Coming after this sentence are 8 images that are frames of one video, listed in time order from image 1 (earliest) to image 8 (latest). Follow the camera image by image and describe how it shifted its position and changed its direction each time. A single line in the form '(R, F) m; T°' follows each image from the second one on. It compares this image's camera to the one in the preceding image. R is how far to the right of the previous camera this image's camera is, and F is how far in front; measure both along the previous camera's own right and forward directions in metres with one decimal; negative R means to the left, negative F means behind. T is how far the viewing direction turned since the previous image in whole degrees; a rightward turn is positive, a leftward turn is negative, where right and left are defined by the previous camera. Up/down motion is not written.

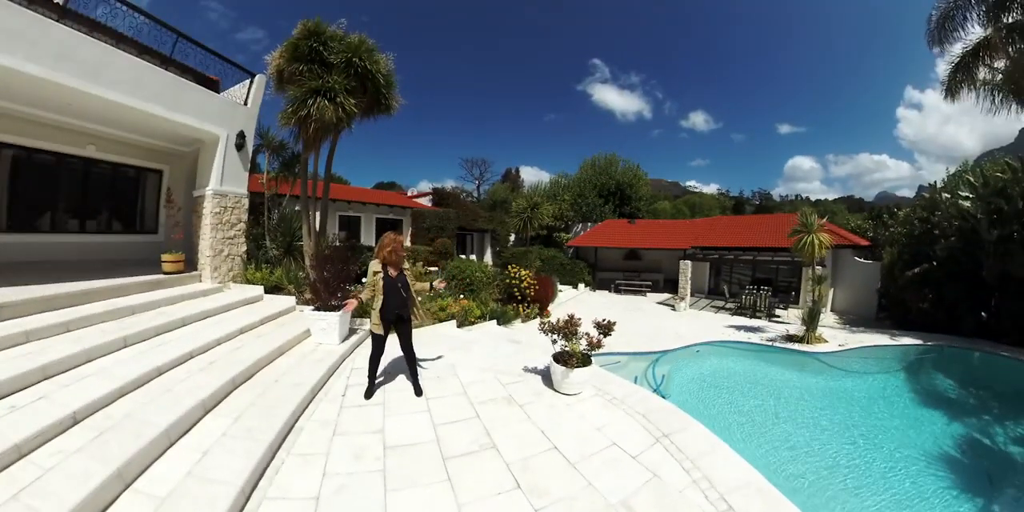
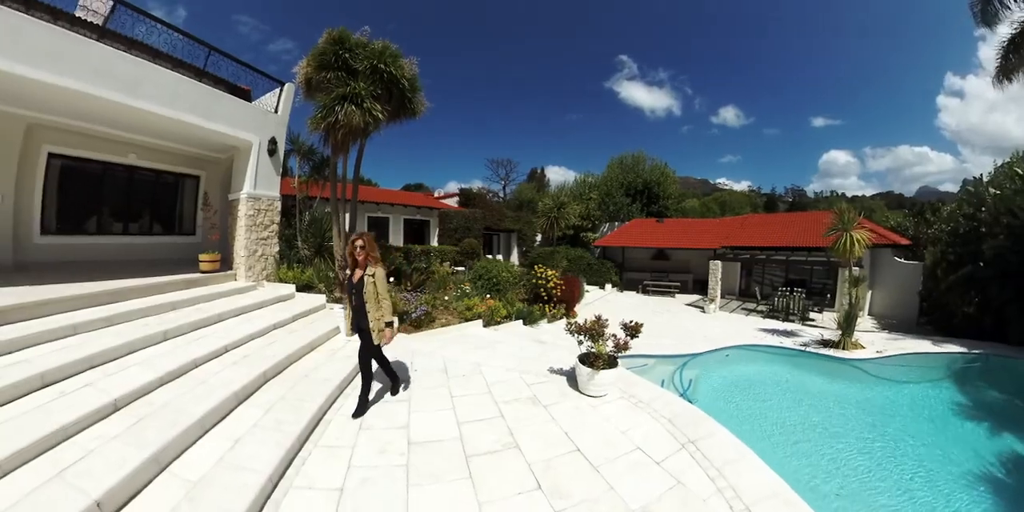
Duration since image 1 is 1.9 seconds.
(+0.3, 0.0) m; -6°
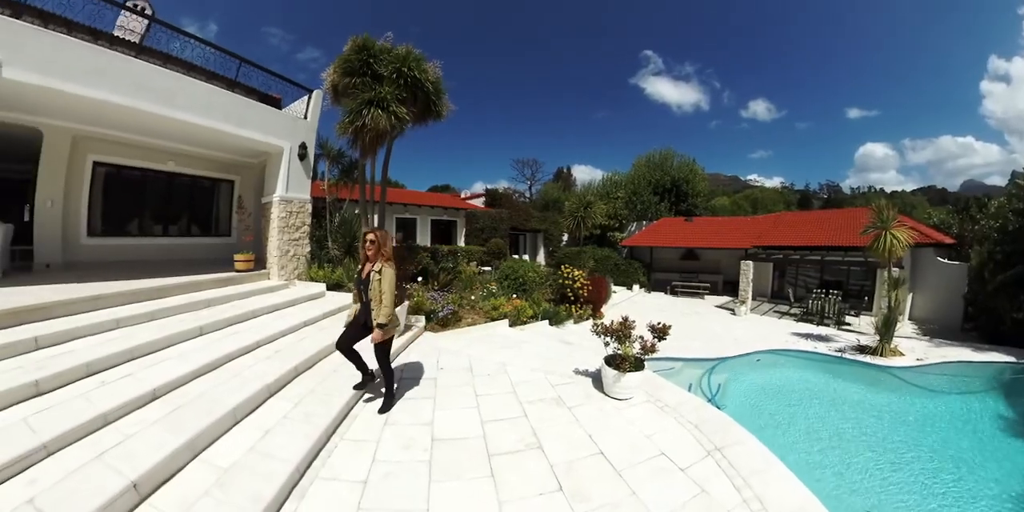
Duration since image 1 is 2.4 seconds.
(+0.3, 0.0) m; -6°
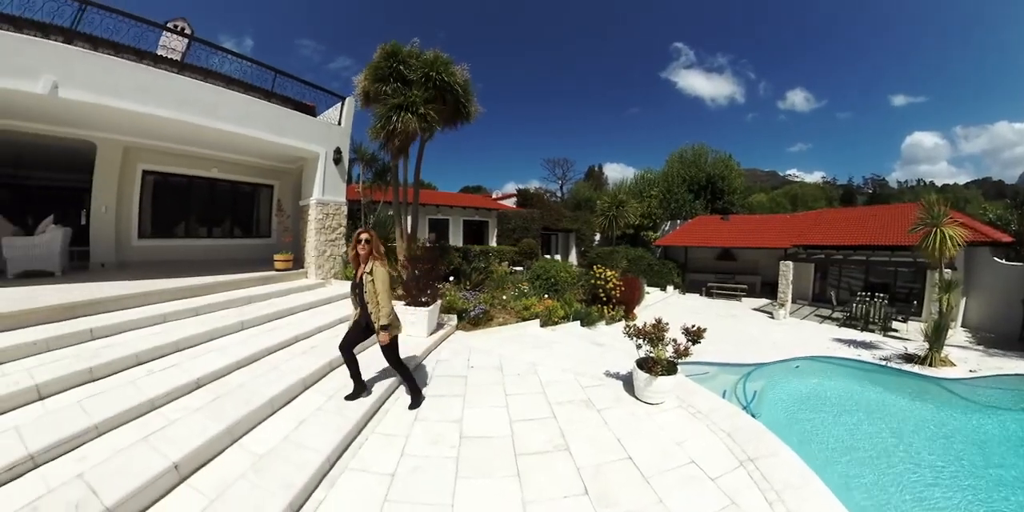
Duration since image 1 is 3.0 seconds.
(+0.4, 0.0) m; -7°
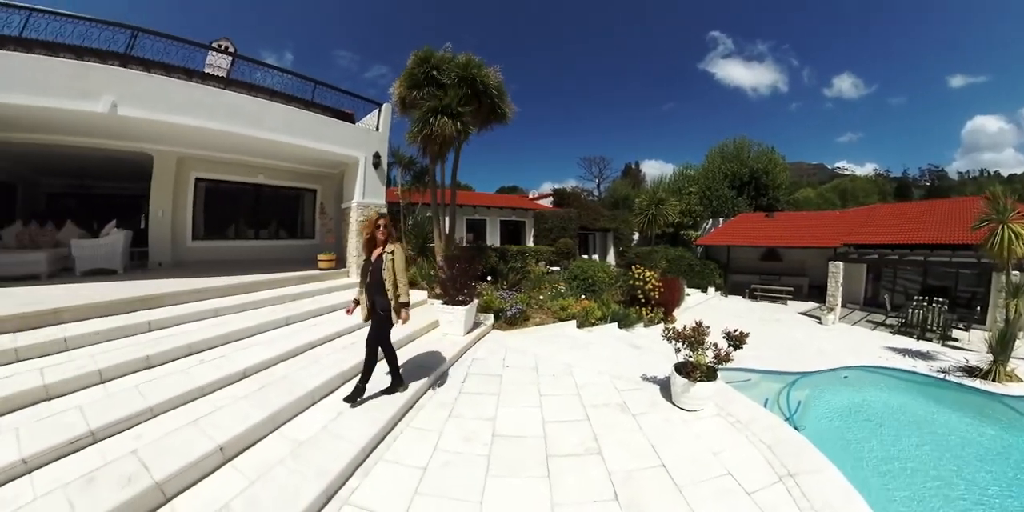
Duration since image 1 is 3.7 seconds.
(+0.4, 0.0) m; -8°
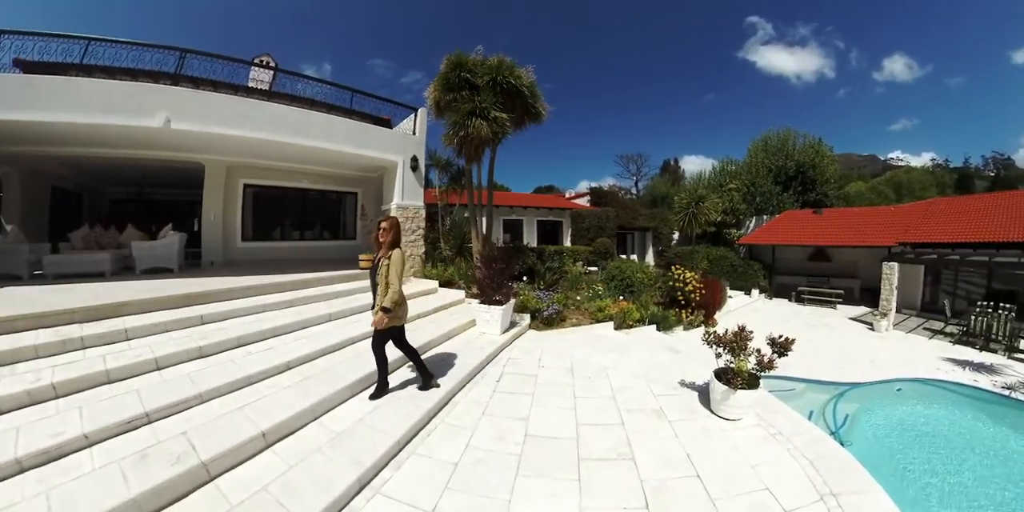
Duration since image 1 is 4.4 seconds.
(+0.4, 0.0) m; -8°
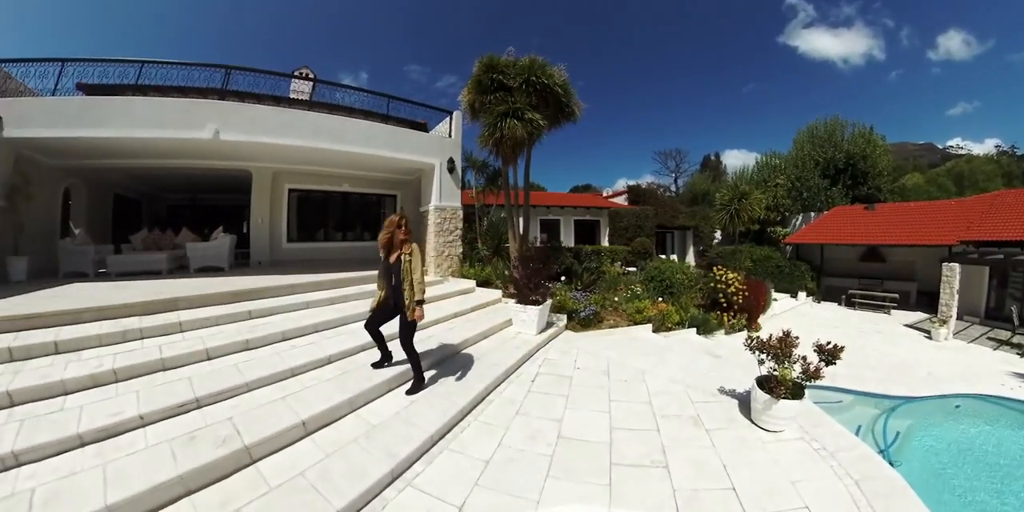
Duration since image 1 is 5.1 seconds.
(+0.4, 0.0) m; -8°
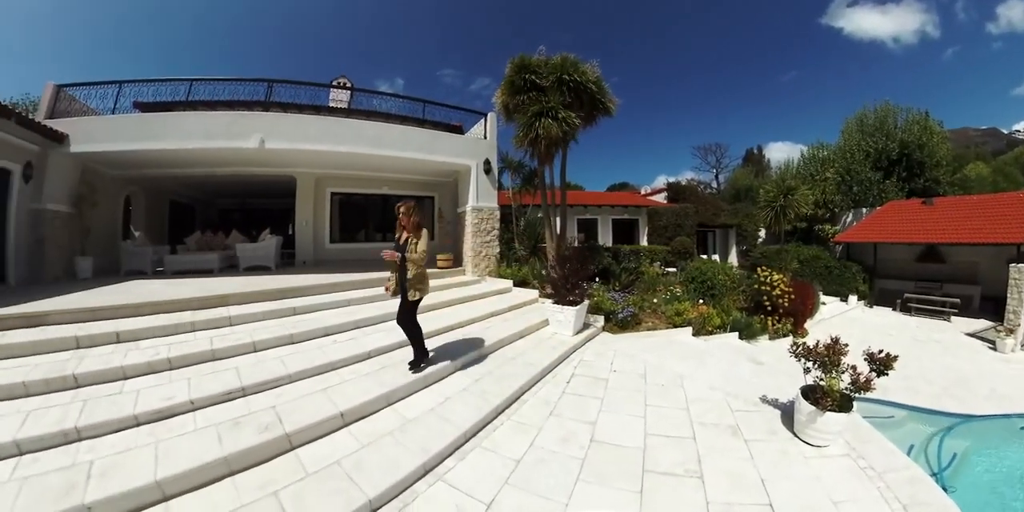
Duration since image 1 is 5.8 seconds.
(+0.4, 0.0) m; -8°
